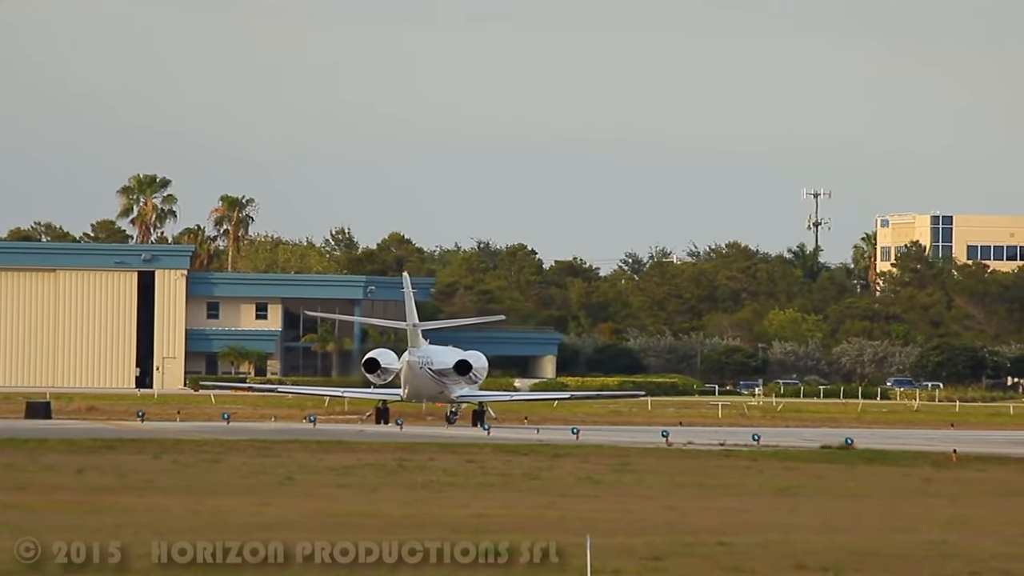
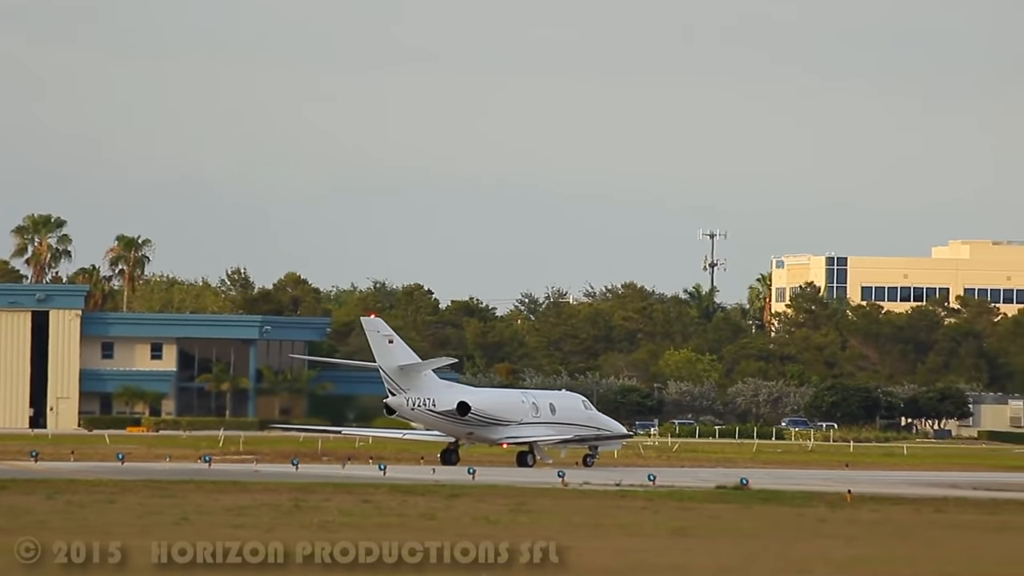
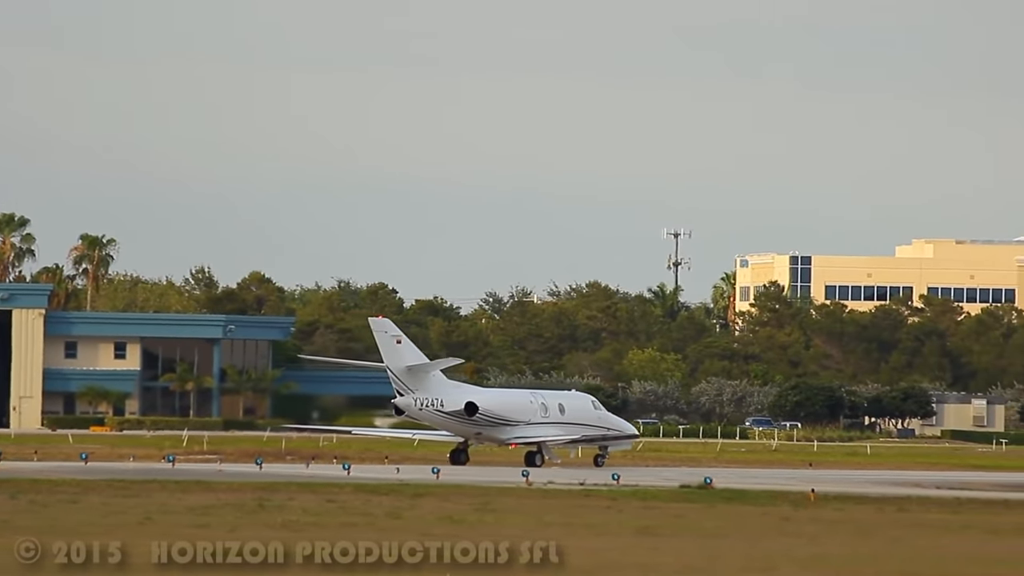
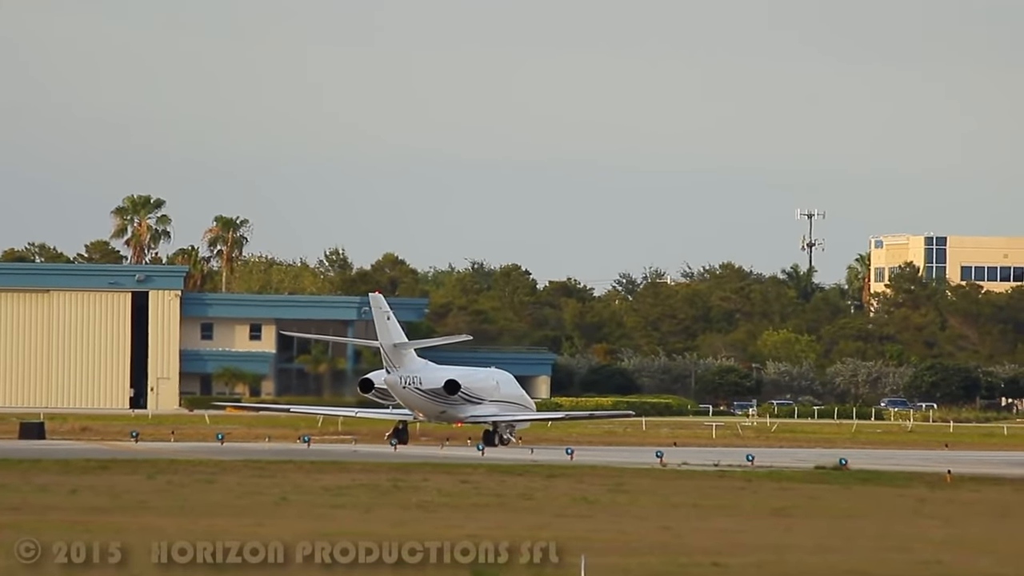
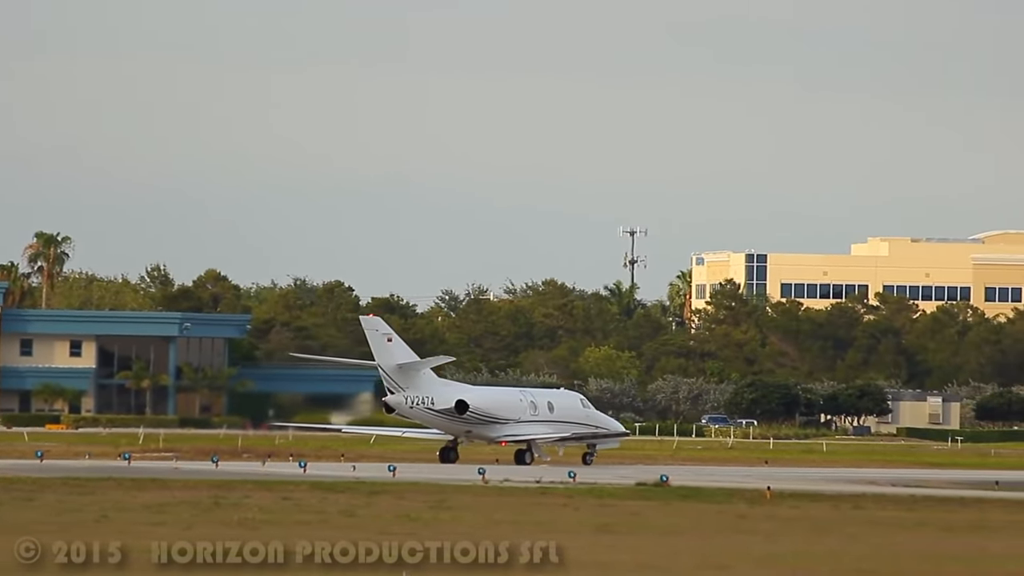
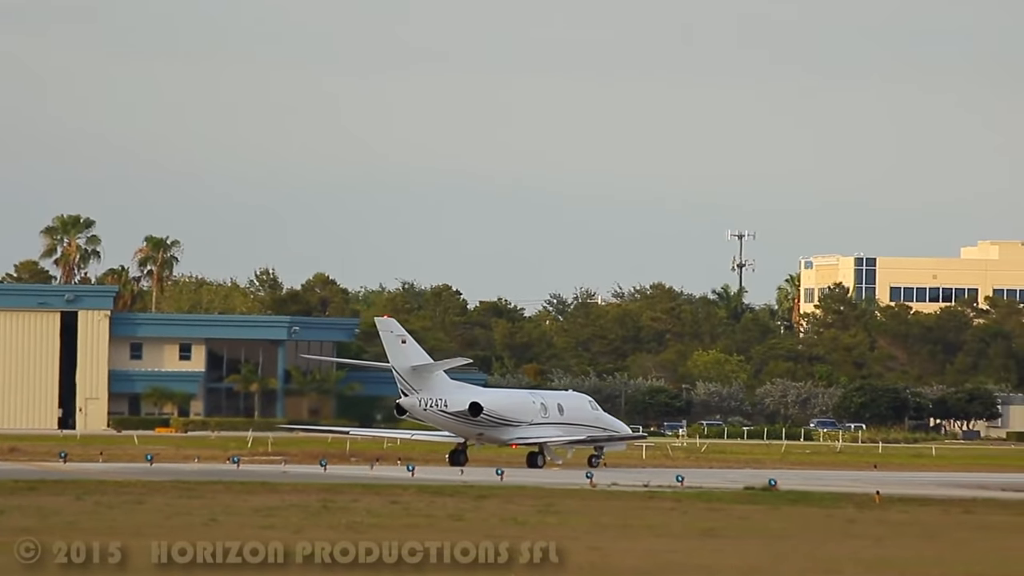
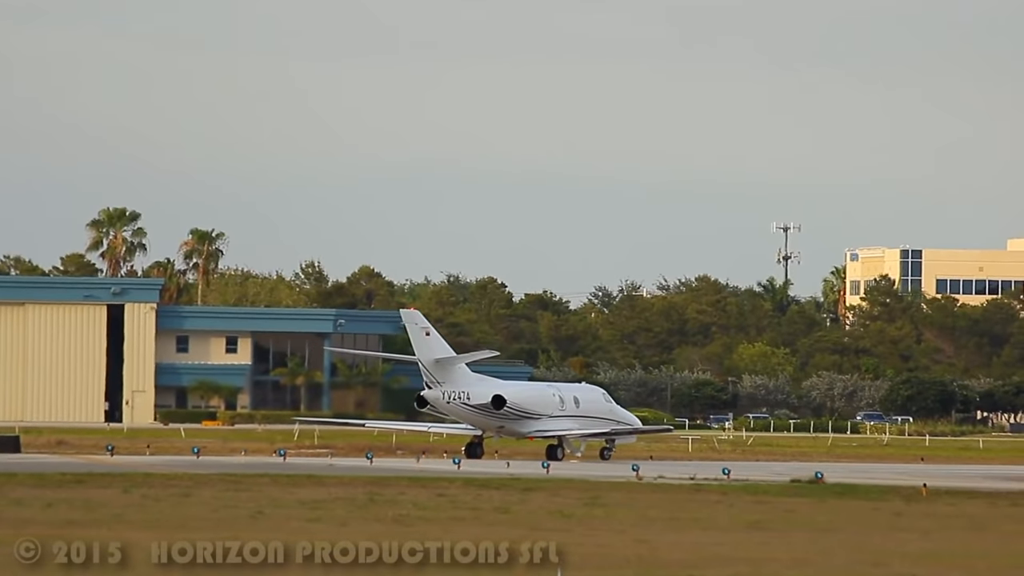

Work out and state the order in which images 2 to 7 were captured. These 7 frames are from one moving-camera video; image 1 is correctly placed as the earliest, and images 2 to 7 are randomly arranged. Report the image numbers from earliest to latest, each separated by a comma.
4, 7, 6, 2, 3, 5
